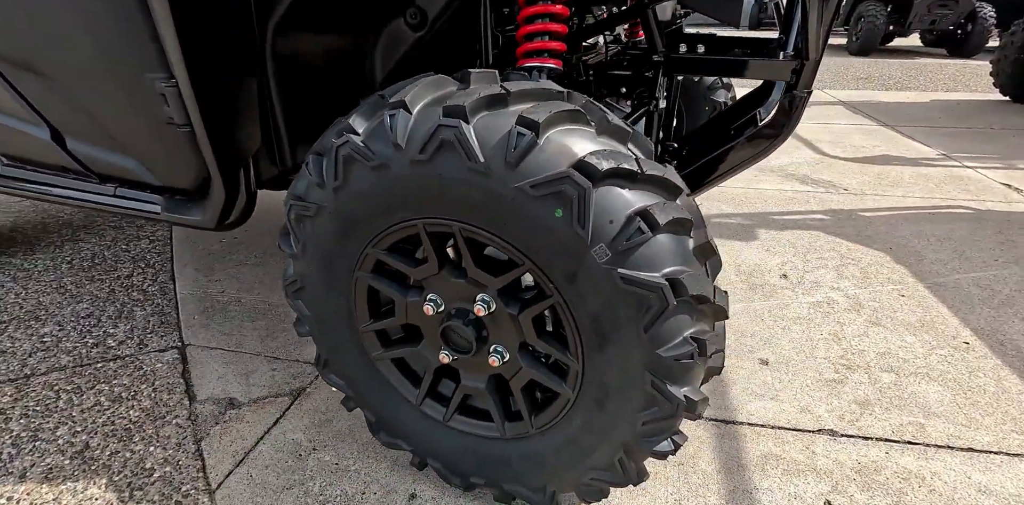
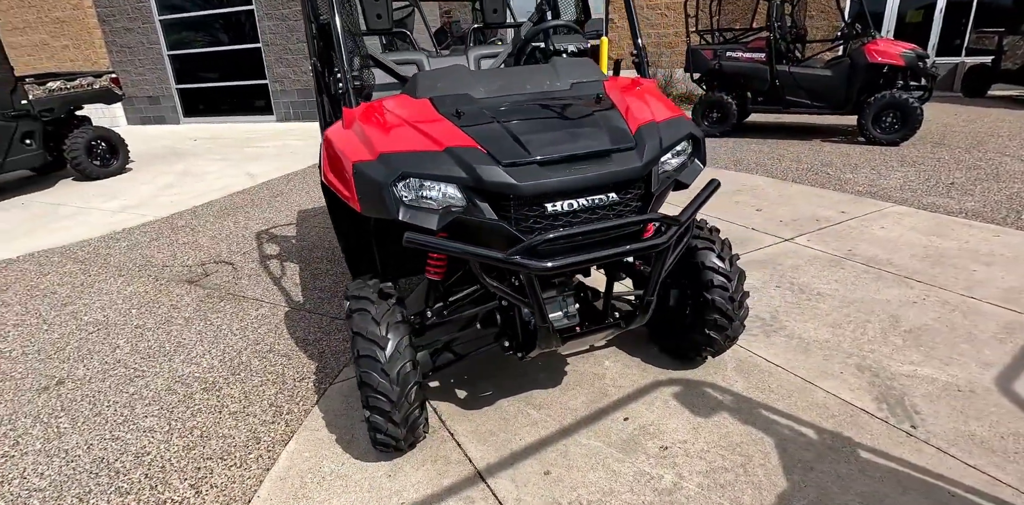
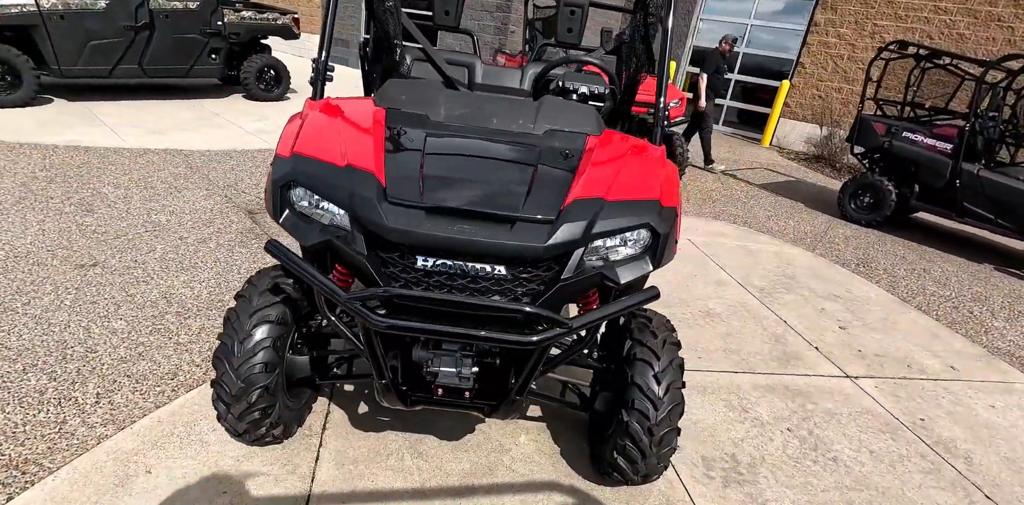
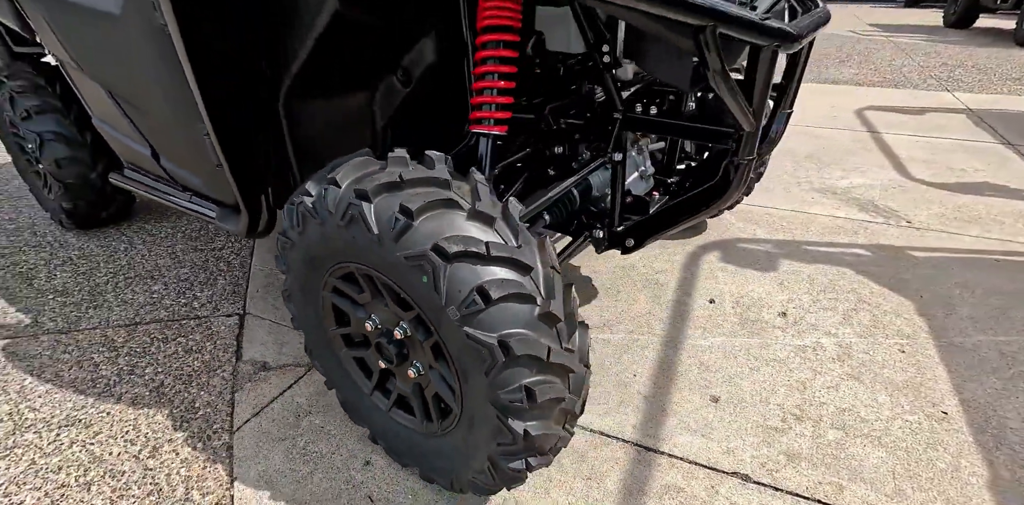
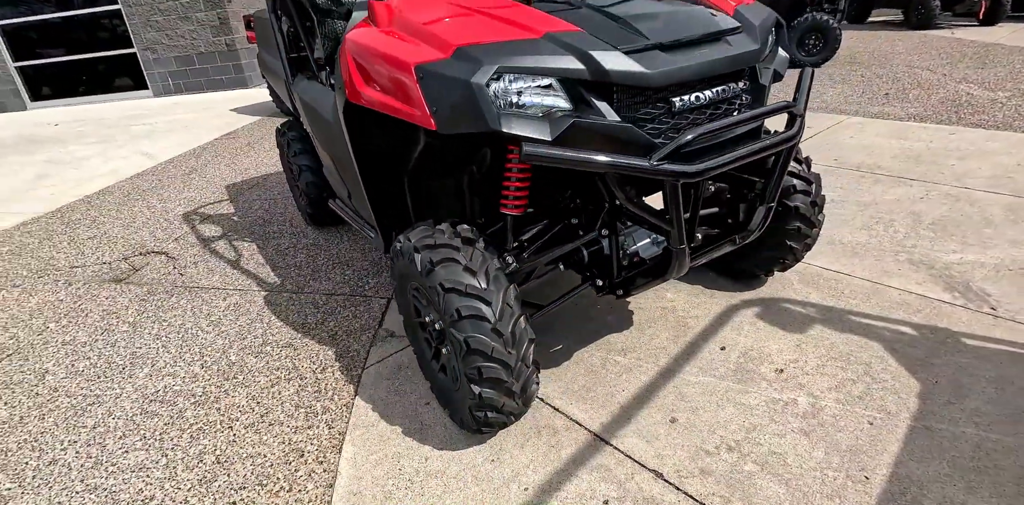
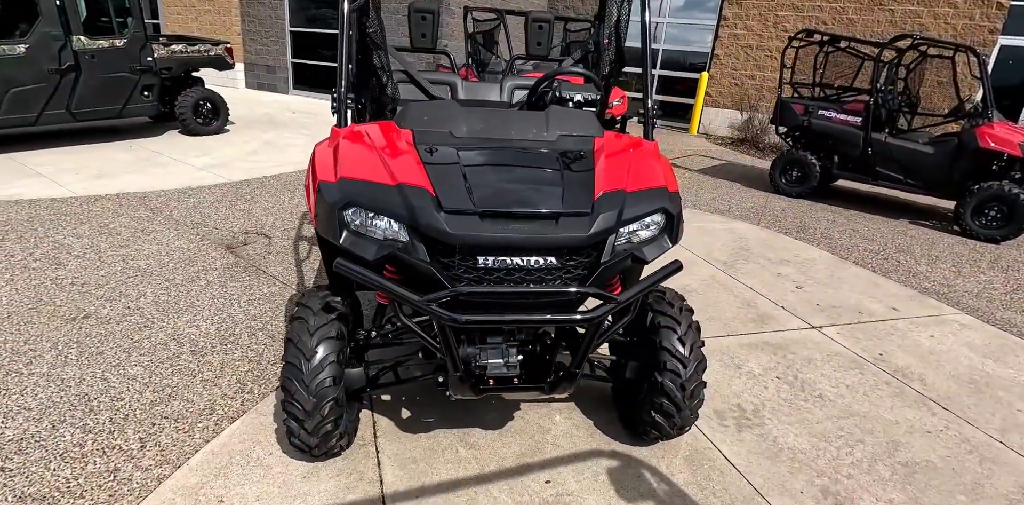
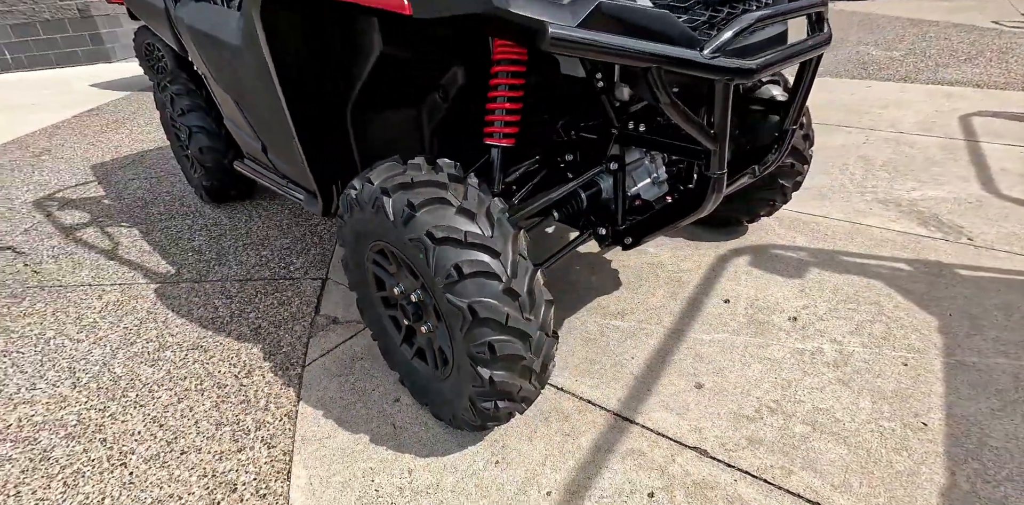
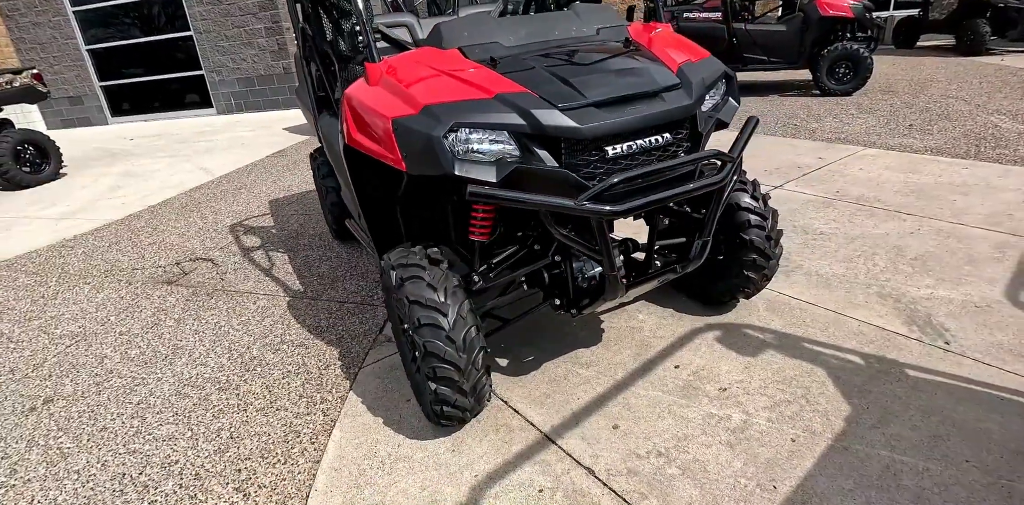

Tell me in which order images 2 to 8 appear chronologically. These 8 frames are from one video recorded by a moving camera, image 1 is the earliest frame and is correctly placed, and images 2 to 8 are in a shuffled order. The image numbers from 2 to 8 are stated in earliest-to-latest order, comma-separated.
4, 7, 5, 8, 2, 6, 3
